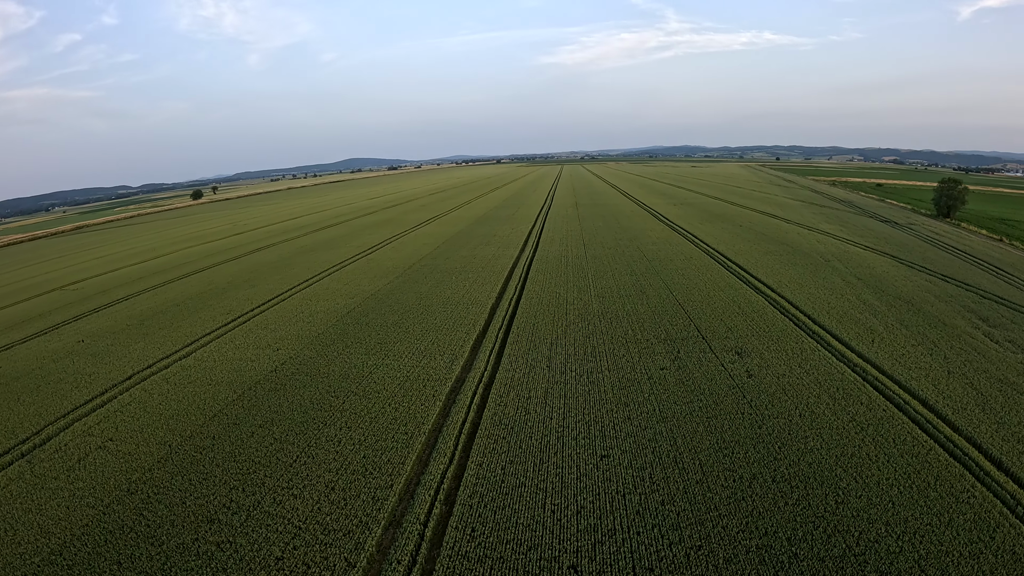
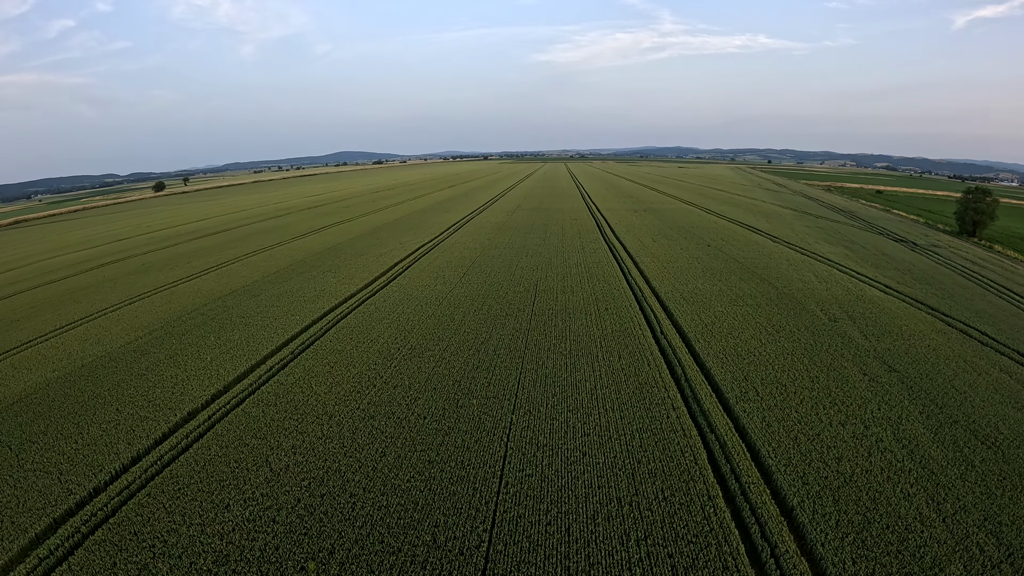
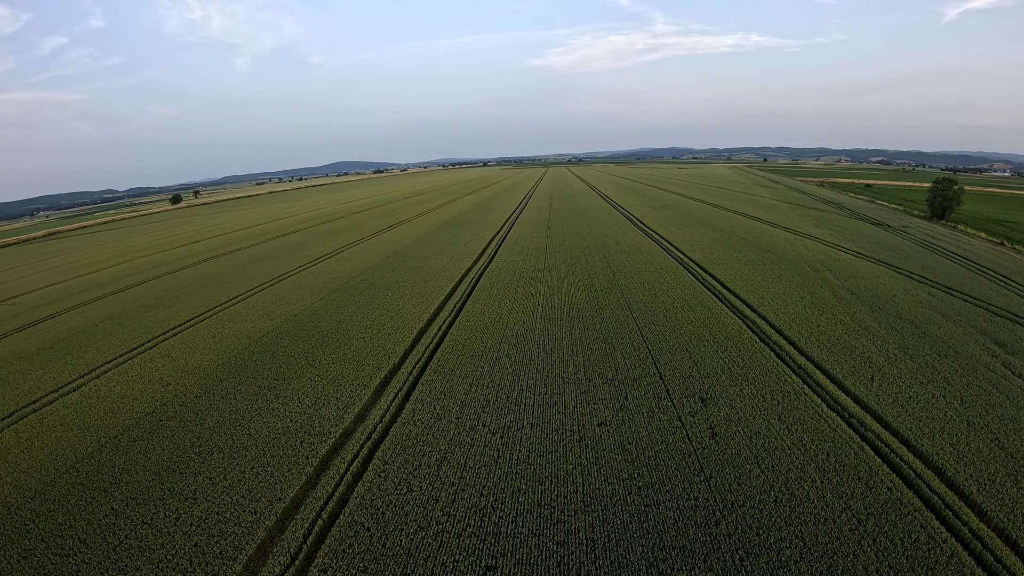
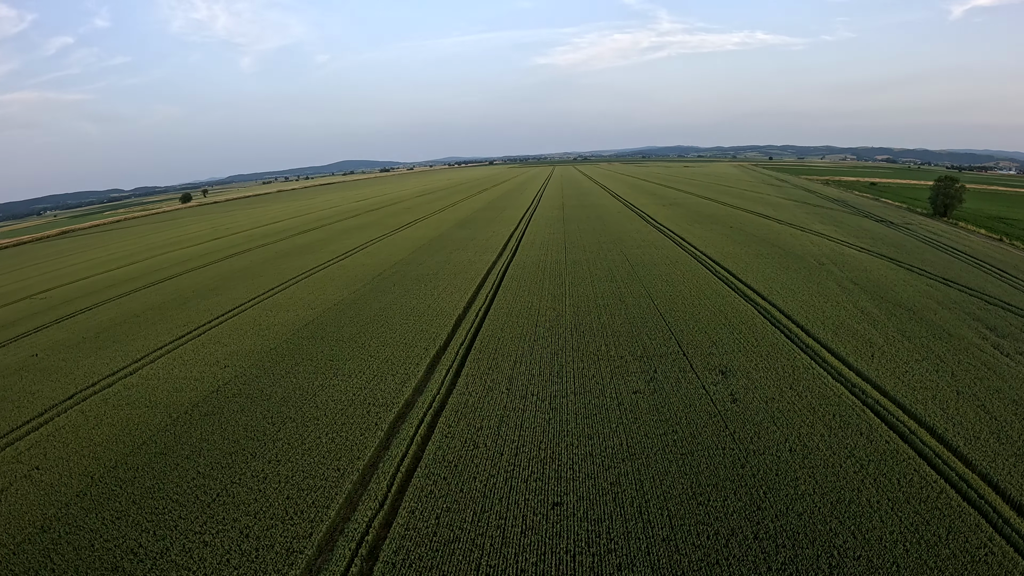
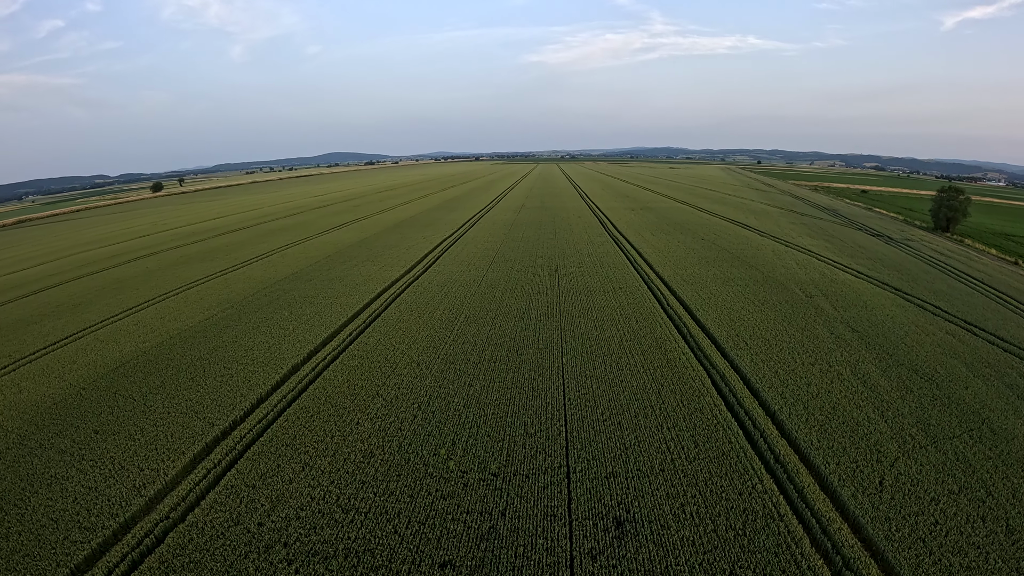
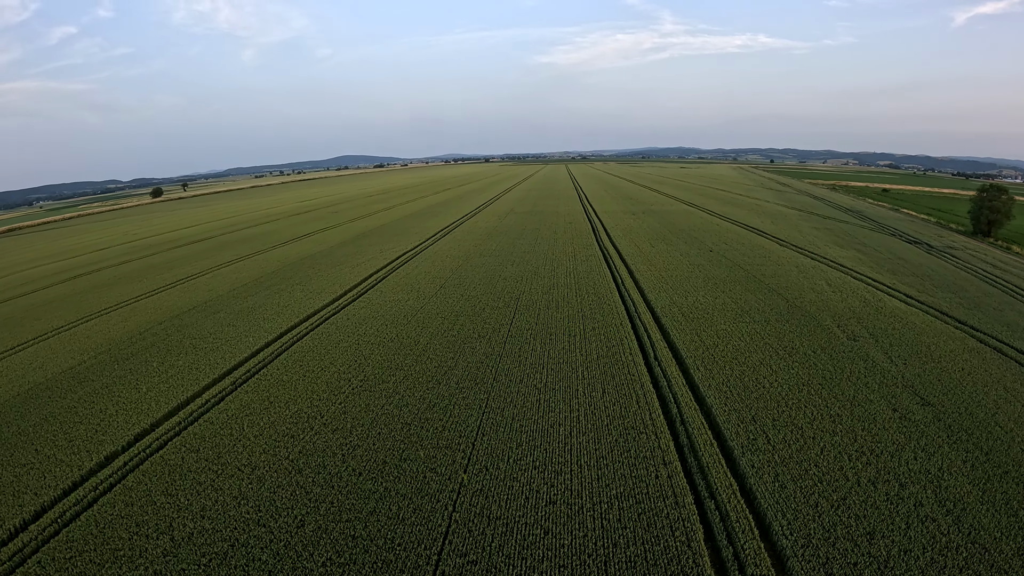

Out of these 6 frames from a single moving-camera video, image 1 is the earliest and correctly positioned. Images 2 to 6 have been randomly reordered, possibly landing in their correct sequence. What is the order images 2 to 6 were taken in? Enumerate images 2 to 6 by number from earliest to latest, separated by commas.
4, 3, 5, 2, 6
